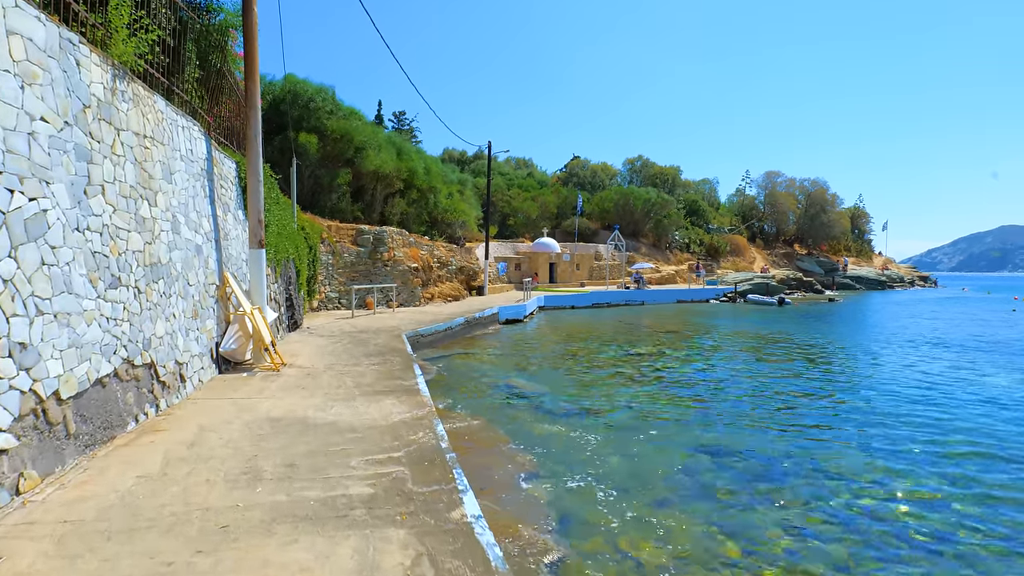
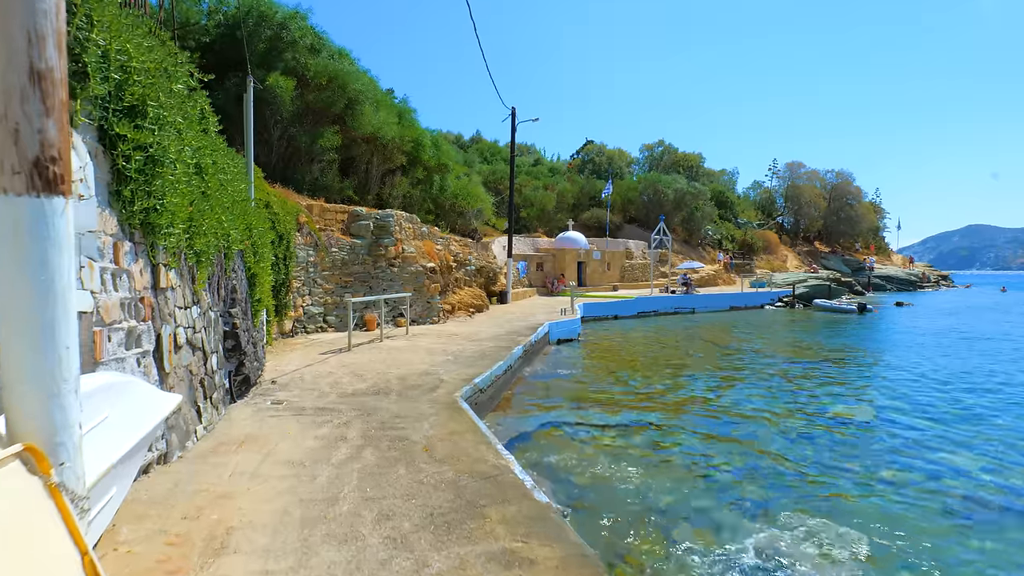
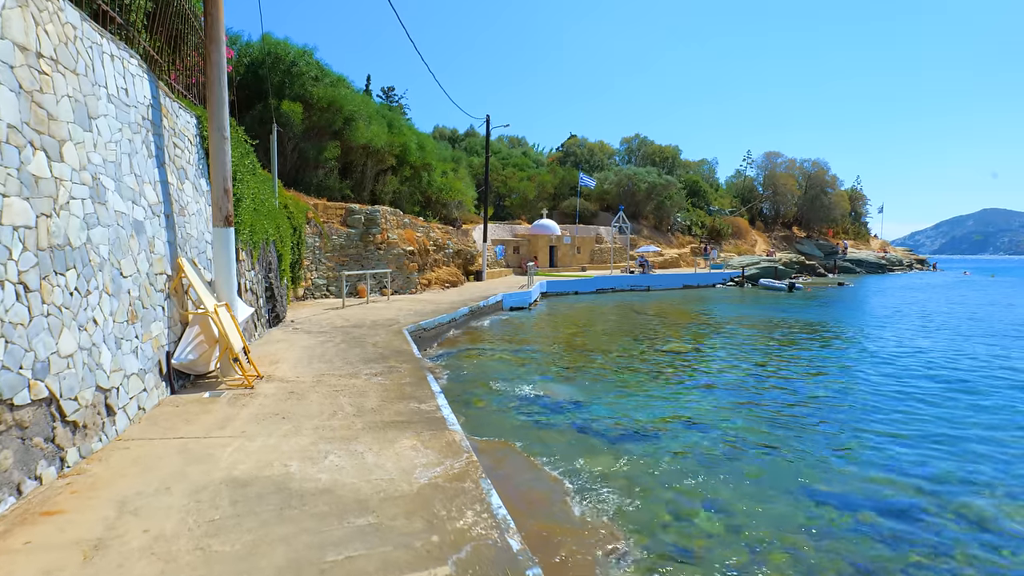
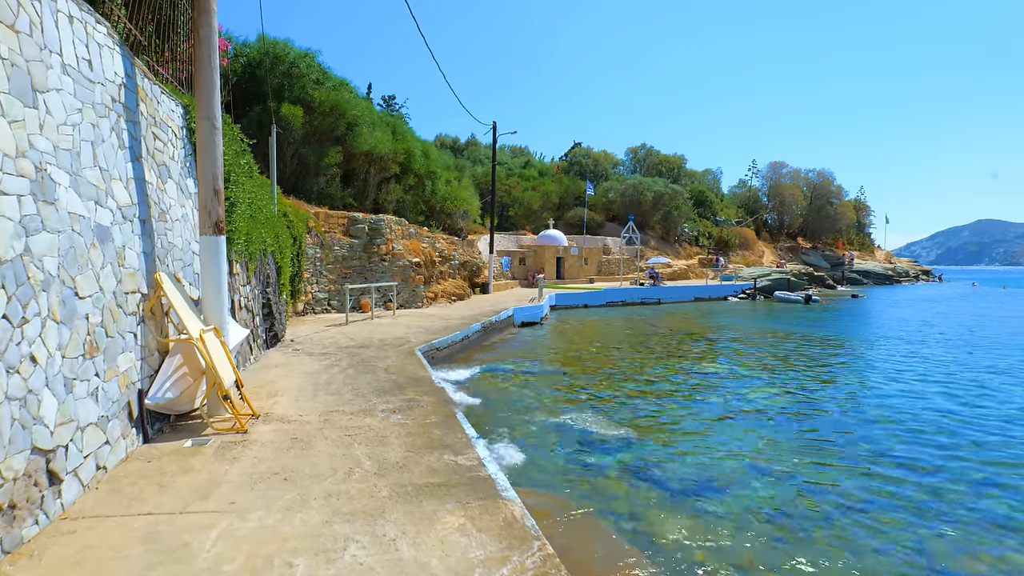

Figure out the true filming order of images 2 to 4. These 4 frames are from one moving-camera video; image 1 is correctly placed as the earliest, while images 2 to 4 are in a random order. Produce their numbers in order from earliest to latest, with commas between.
3, 4, 2
